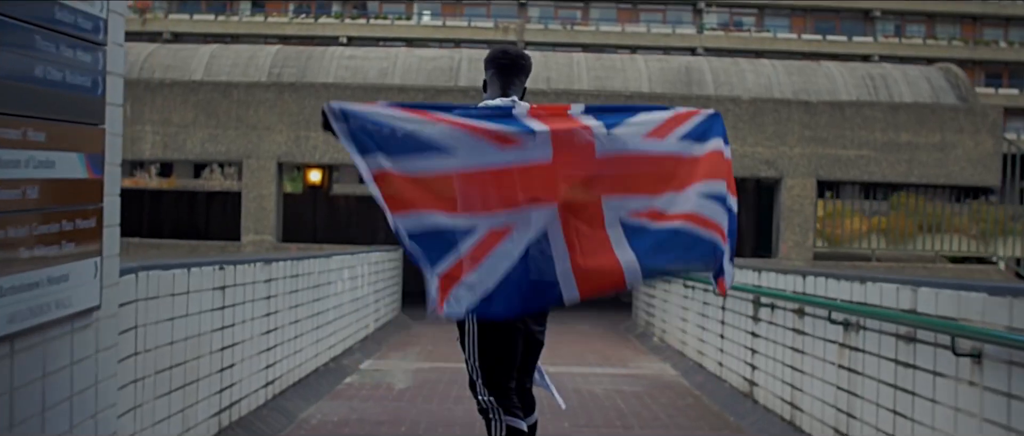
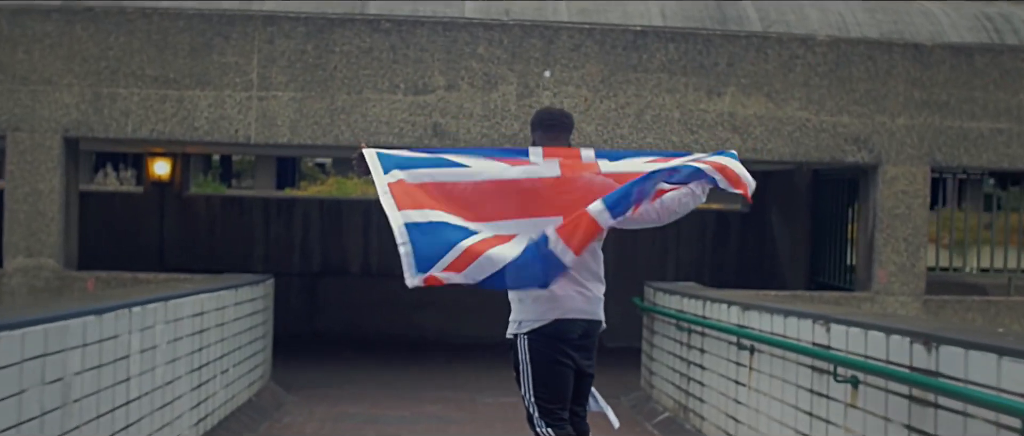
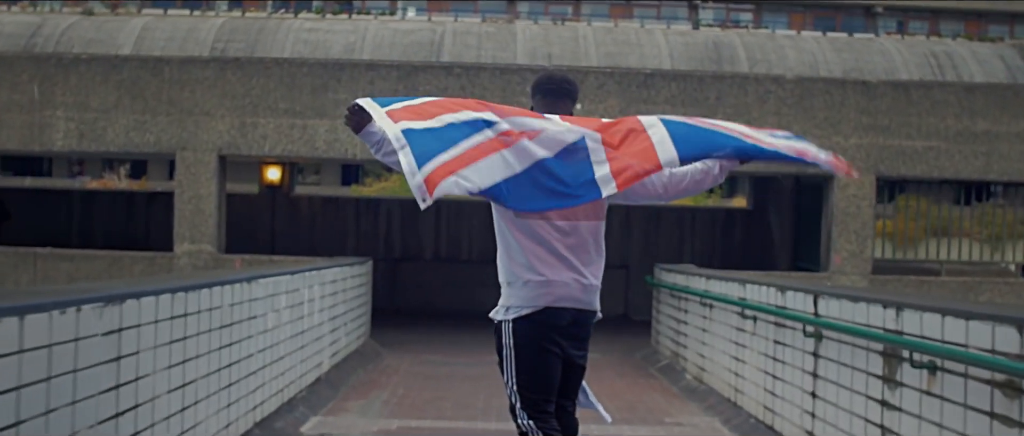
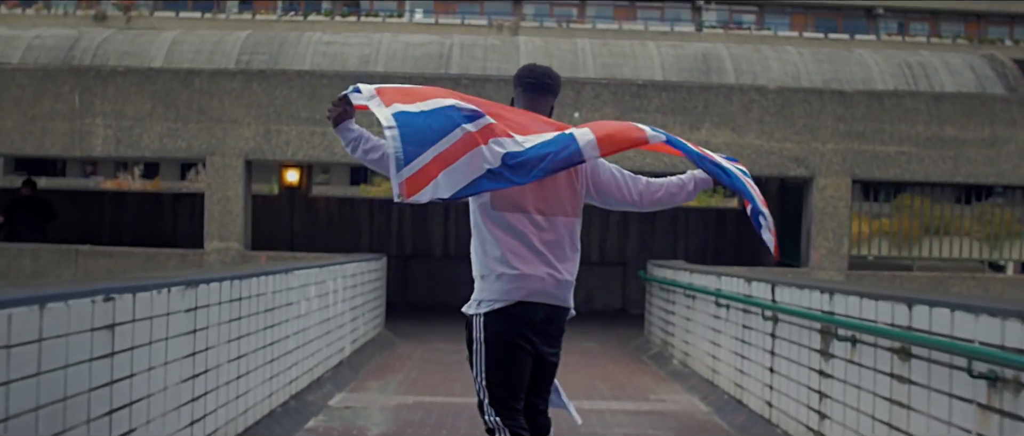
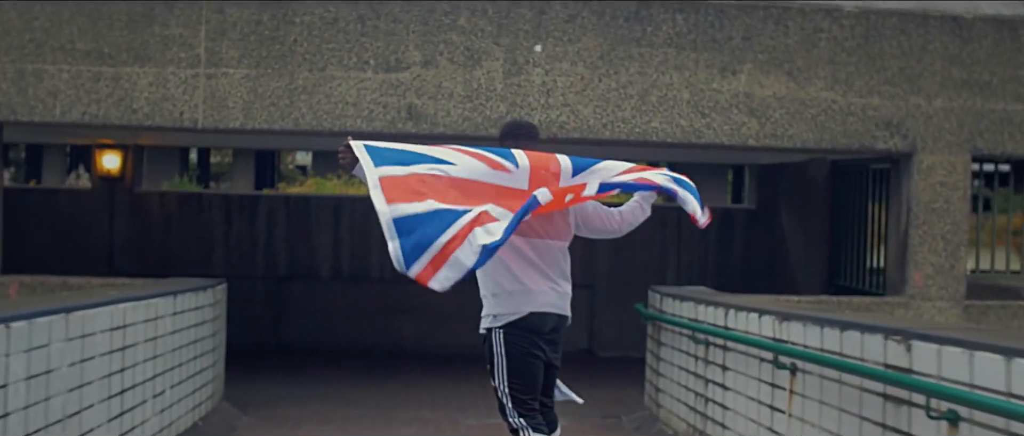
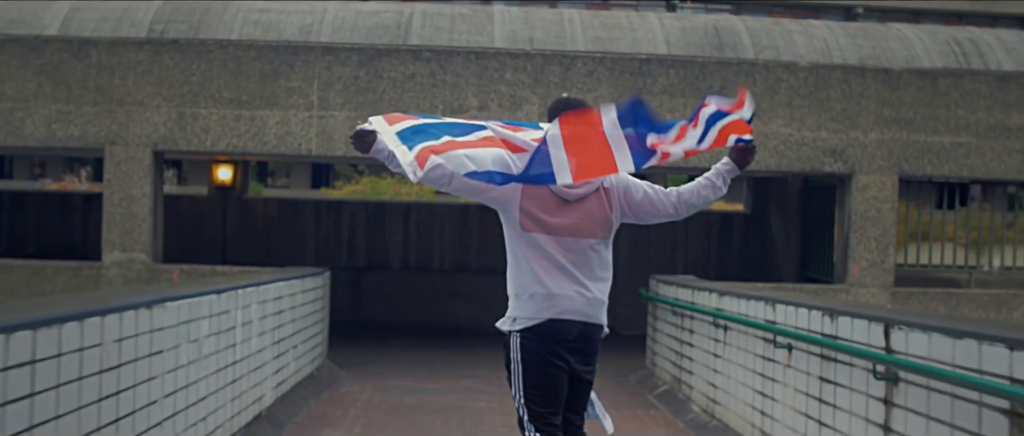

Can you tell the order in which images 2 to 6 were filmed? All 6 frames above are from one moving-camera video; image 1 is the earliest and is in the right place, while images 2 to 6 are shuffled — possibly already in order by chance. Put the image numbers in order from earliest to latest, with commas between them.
4, 3, 6, 2, 5
